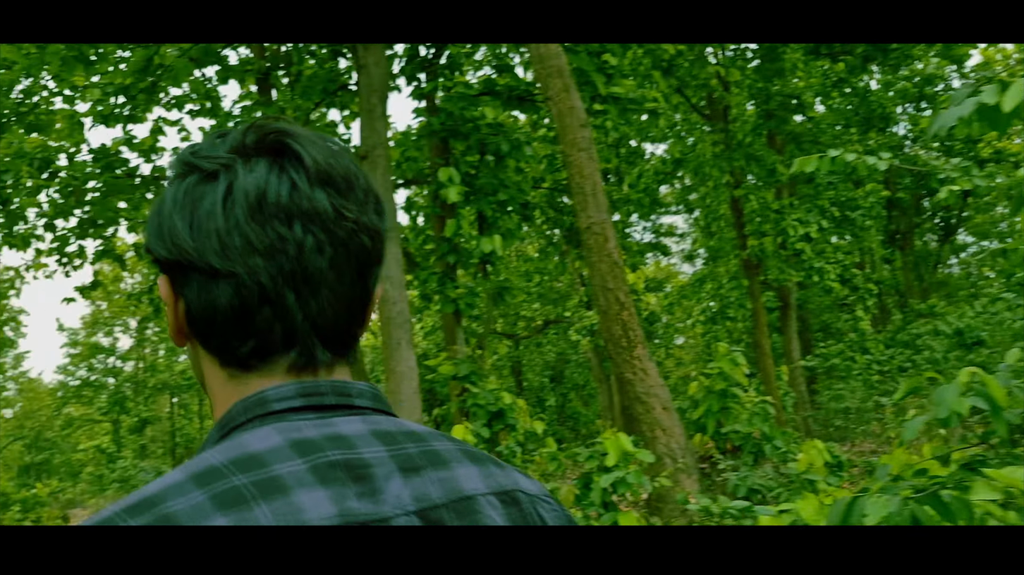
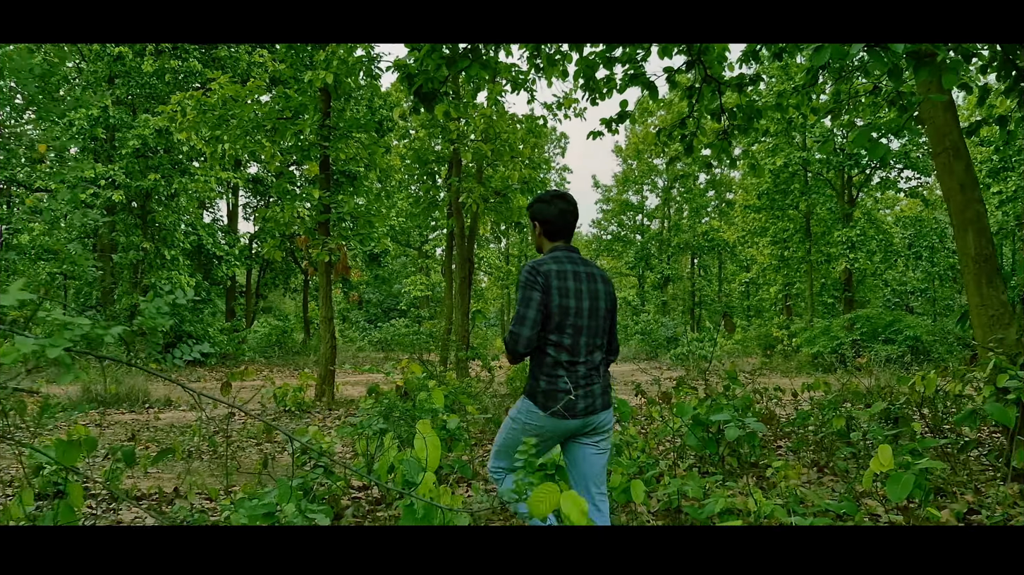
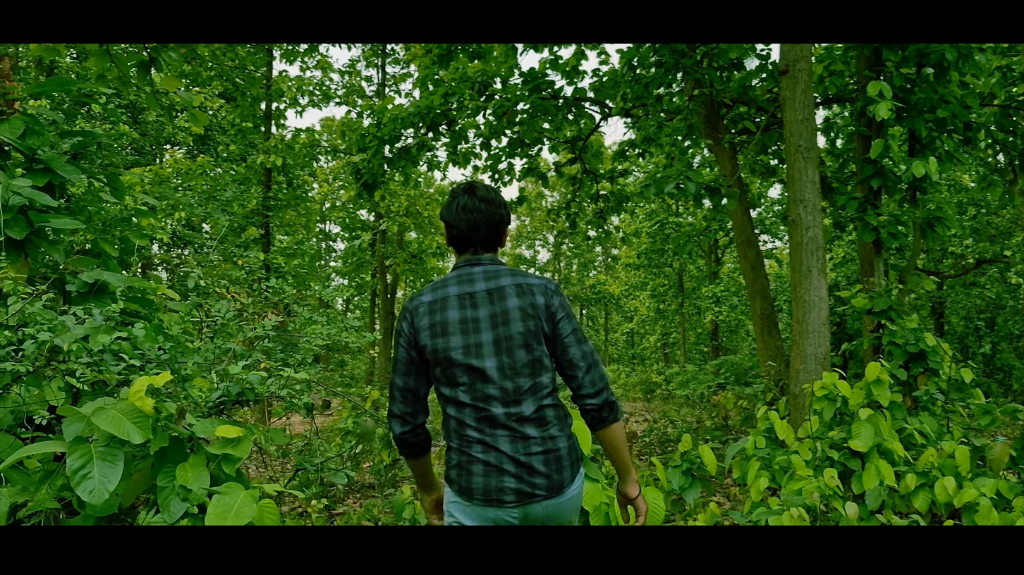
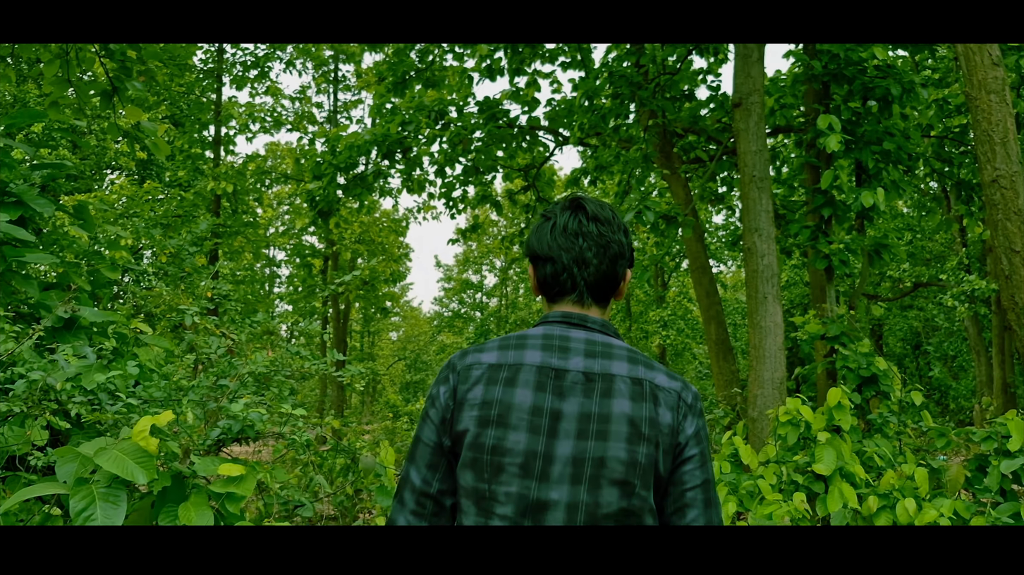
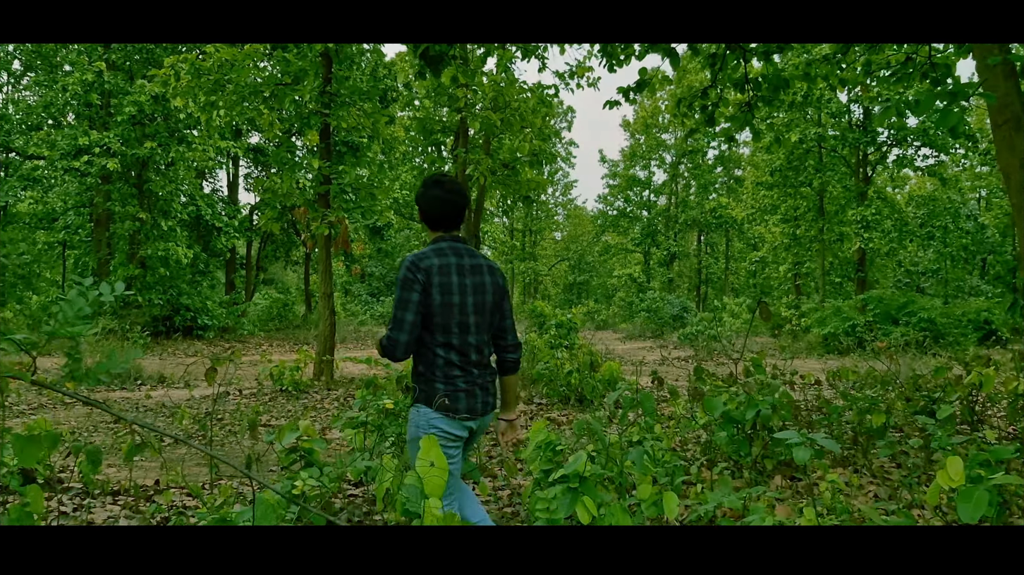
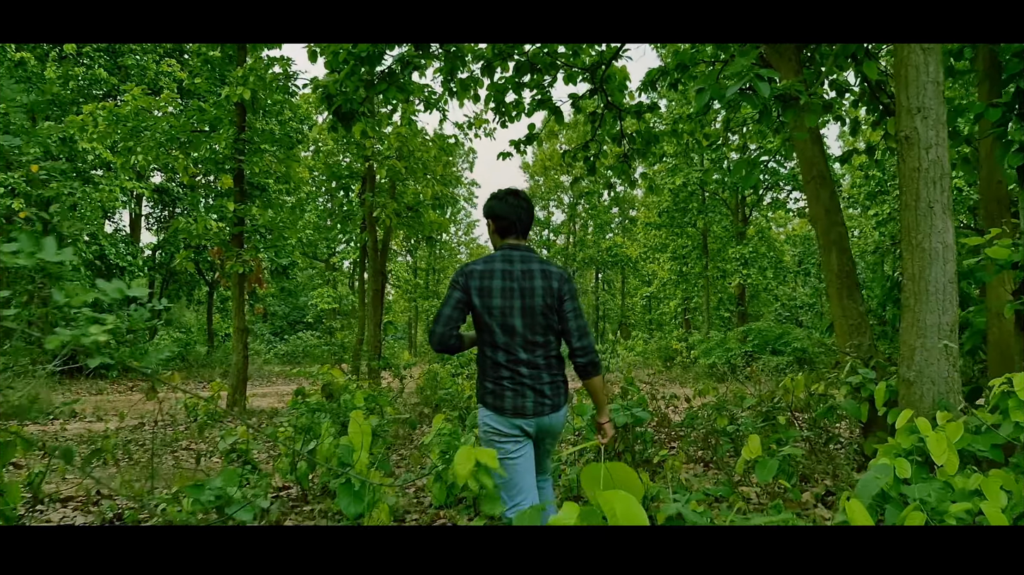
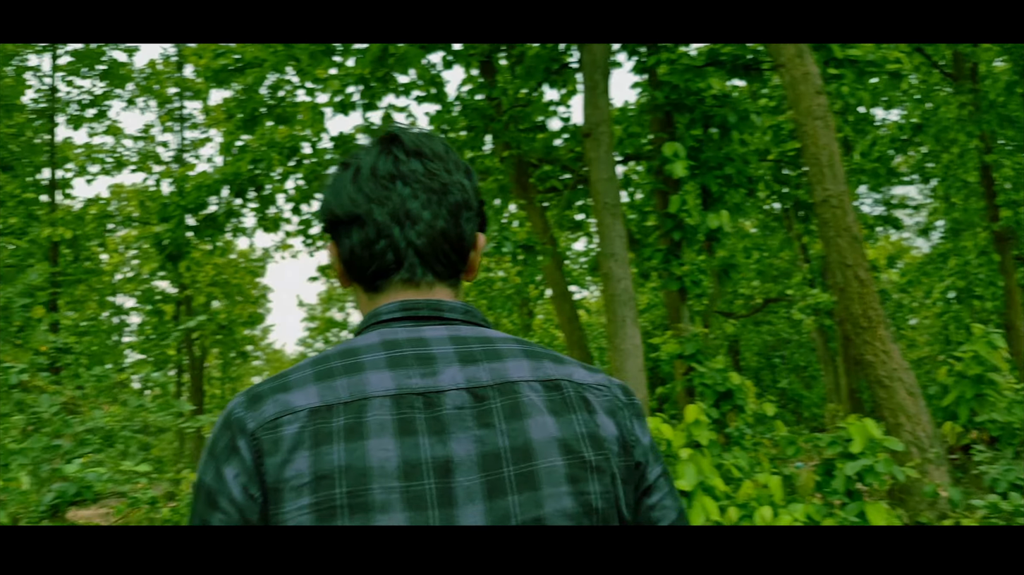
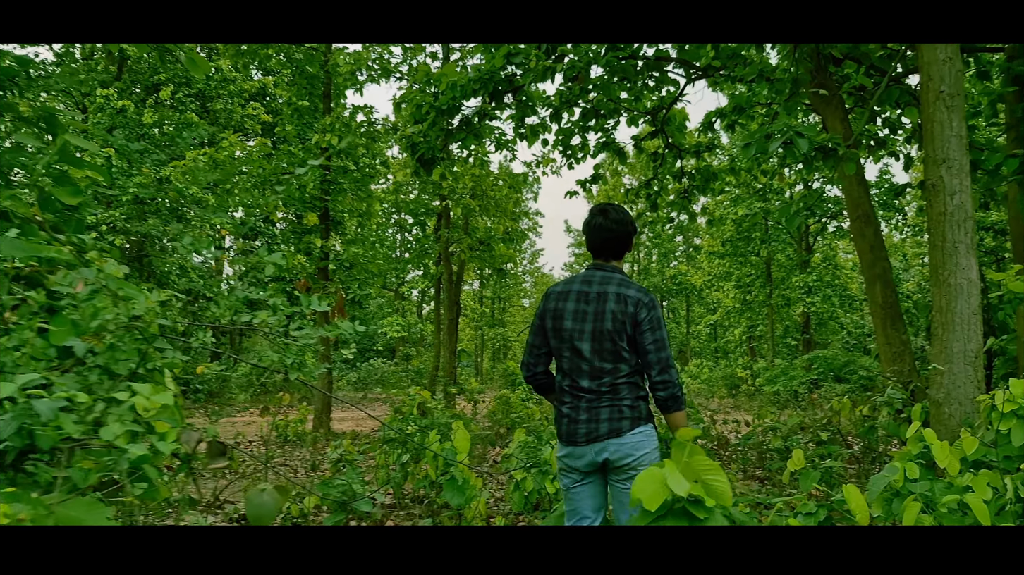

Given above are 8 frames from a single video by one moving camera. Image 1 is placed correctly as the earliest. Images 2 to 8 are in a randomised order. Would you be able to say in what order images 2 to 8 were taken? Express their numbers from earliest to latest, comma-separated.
7, 4, 3, 8, 6, 2, 5
